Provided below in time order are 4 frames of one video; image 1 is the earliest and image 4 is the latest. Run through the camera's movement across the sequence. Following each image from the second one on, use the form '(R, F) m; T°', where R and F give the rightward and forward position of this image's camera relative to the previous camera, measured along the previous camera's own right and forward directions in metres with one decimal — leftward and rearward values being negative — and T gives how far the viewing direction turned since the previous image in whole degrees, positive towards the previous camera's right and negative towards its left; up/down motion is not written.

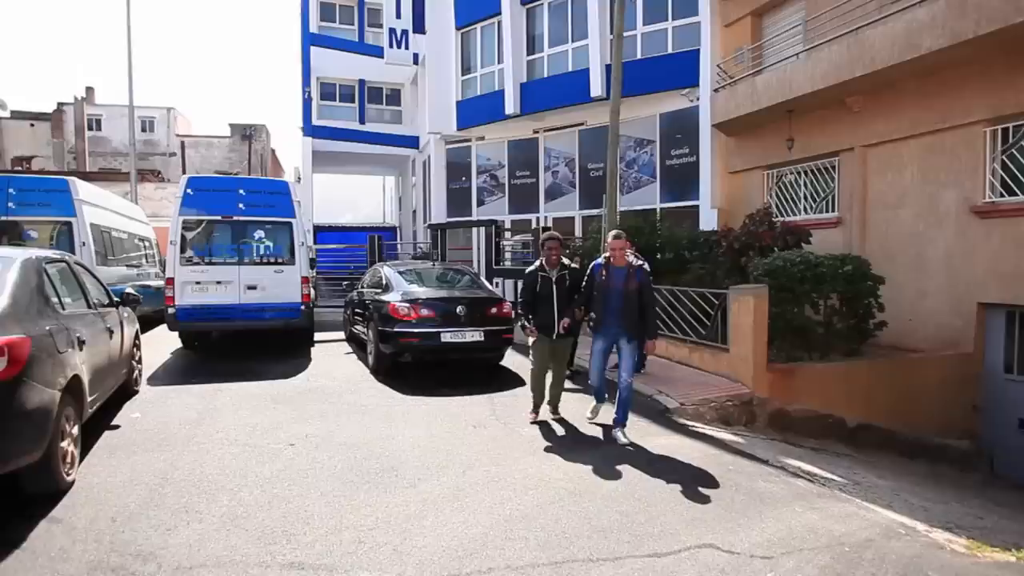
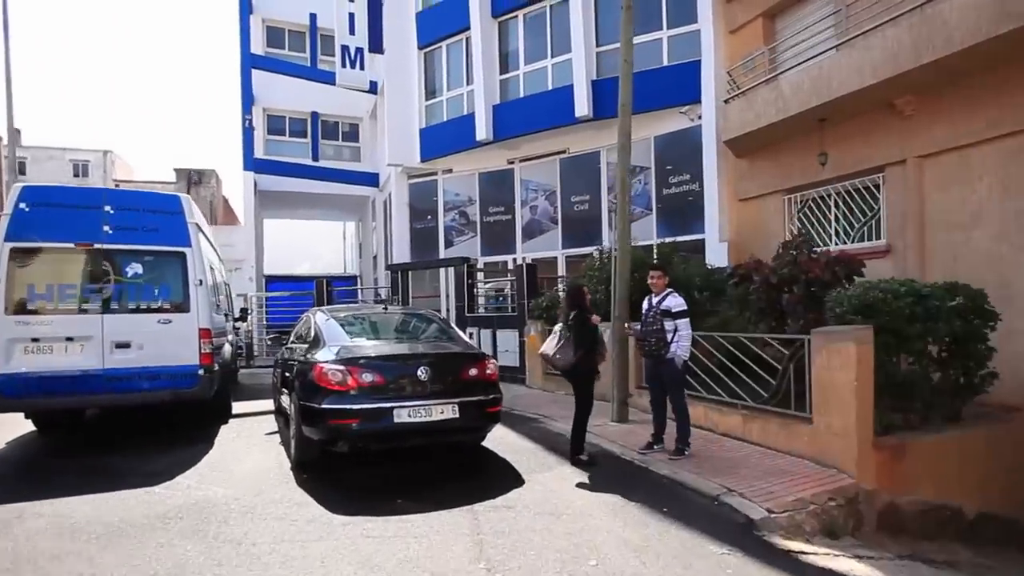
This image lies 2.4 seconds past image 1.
(-0.3, +2.6) m; +5°
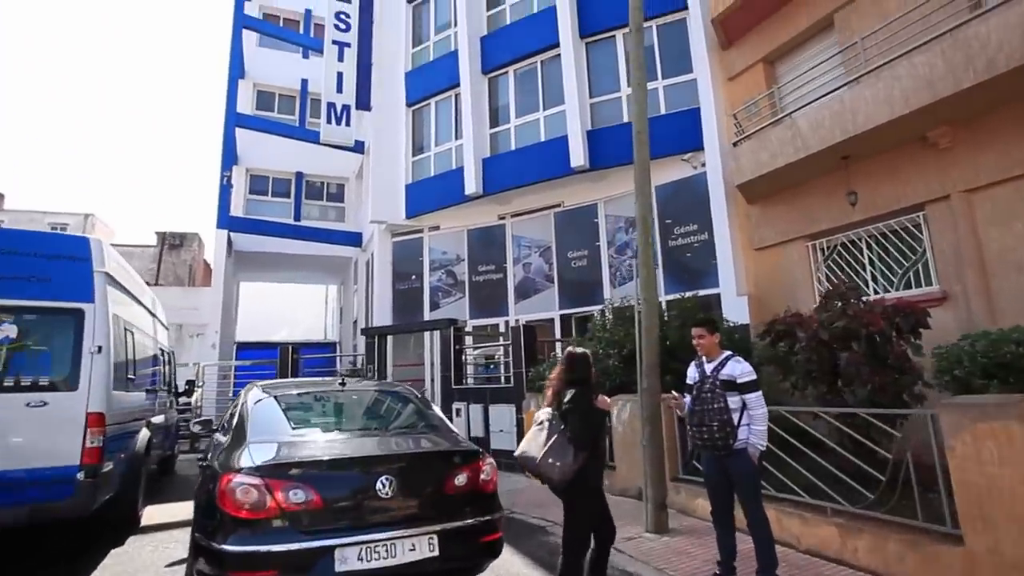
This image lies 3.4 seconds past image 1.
(-0.2, +1.6) m; +2°
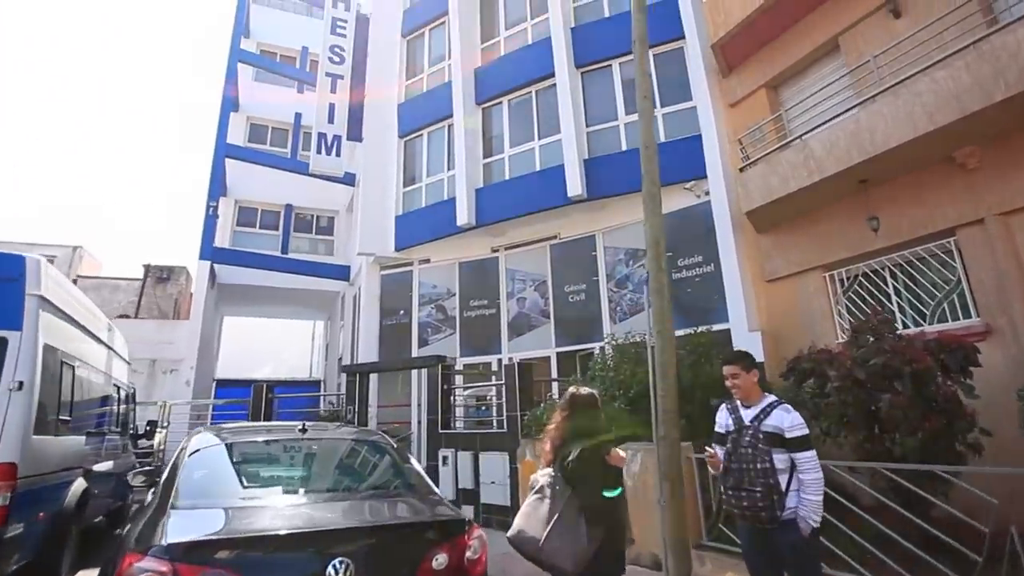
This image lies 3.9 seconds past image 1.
(0.0, +0.8) m; +1°
